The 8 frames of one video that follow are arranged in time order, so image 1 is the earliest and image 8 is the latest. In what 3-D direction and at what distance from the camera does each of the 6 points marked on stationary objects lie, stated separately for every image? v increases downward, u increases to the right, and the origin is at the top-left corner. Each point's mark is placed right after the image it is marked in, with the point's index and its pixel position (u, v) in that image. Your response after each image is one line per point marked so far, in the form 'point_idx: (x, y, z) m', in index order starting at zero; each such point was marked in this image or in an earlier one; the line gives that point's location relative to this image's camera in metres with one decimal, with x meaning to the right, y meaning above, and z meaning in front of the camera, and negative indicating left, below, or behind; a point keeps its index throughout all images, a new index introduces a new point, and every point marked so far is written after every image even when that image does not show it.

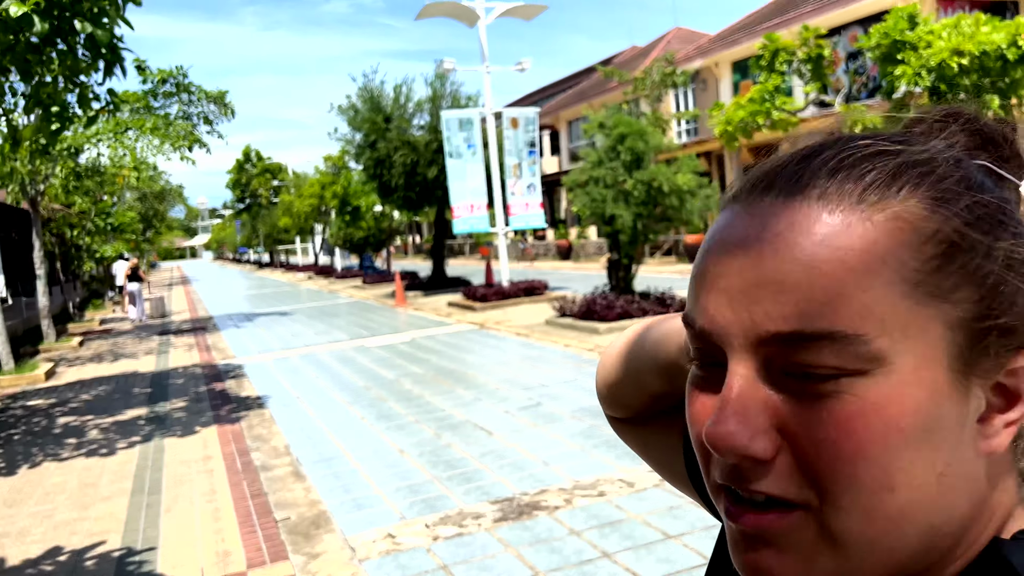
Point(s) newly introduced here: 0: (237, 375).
0: (-3.4, -1.1, +10.1) m
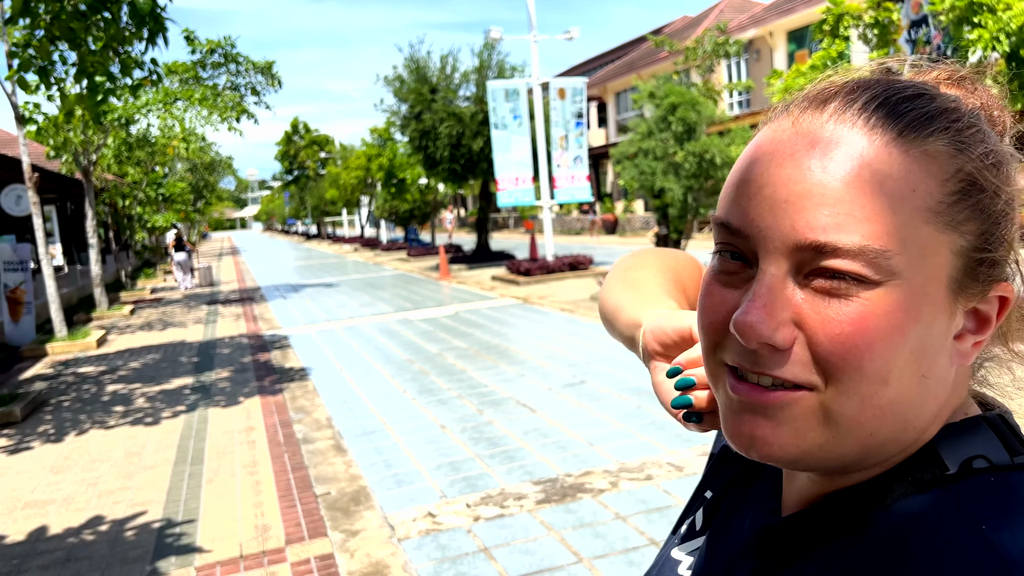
0: (-2.9, -0.7, +10.2) m
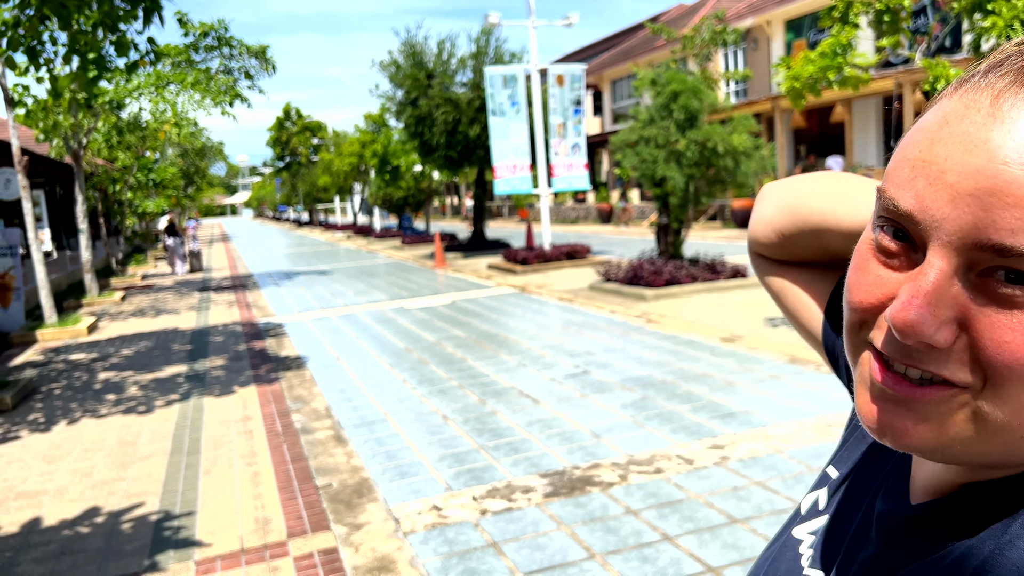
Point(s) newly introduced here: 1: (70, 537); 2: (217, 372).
0: (-2.9, -0.6, +10.0) m
1: (-2.2, -1.2, +4.0) m
2: (-2.9, -0.8, +7.9) m
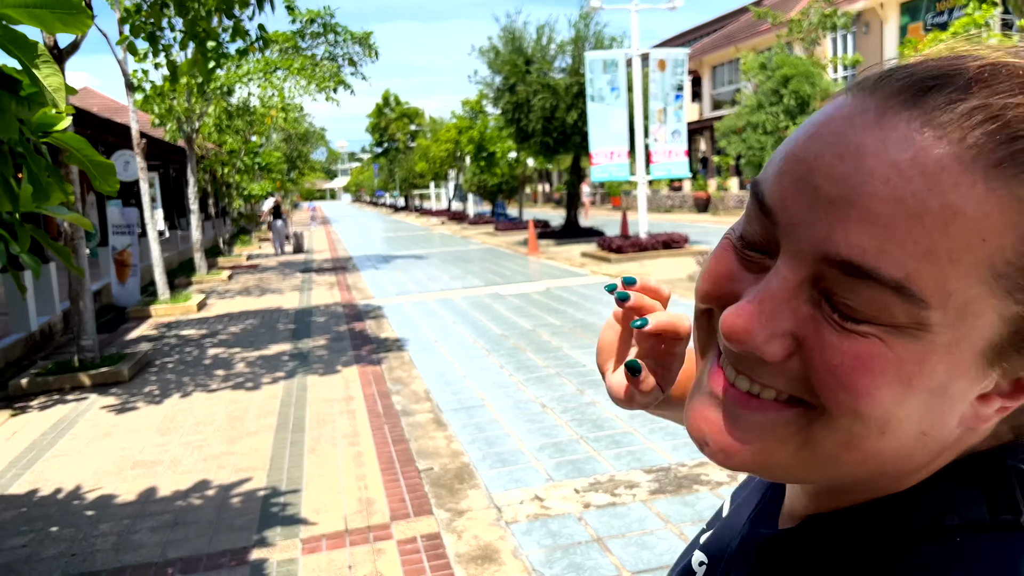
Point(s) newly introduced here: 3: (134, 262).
0: (-1.7, -0.3, +10.2) m
1: (-1.7, -1.1, +4.1) m
2: (-1.9, -0.6, +8.1) m
3: (-5.5, +0.4, +11.7) m
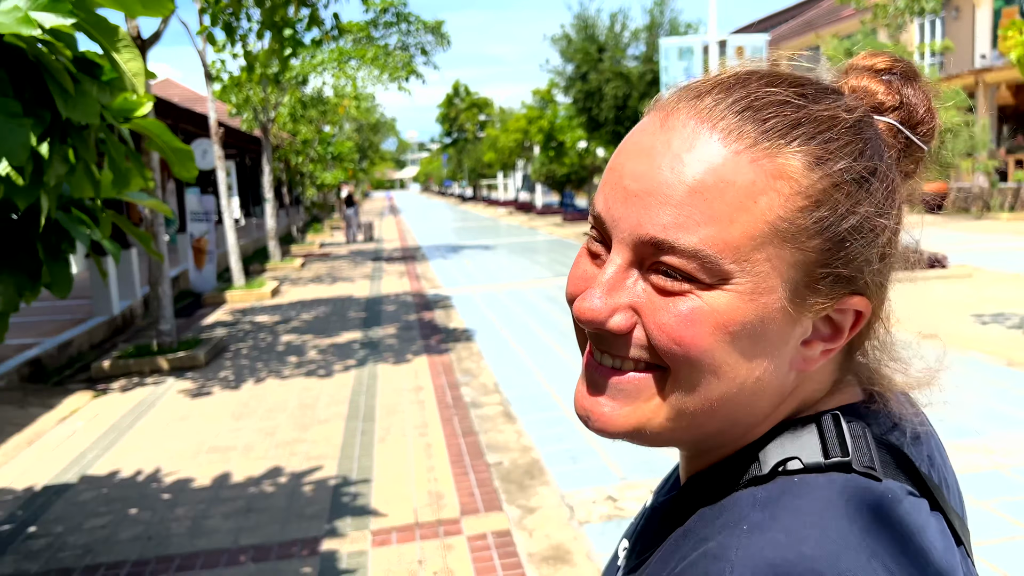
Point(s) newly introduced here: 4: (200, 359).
0: (-0.9, -0.2, +10.2) m
1: (-1.3, -1.1, +4.1) m
2: (-1.2, -0.5, +8.1) m
3: (-4.4, +0.6, +12.0) m
4: (-2.8, -0.6, +7.4) m
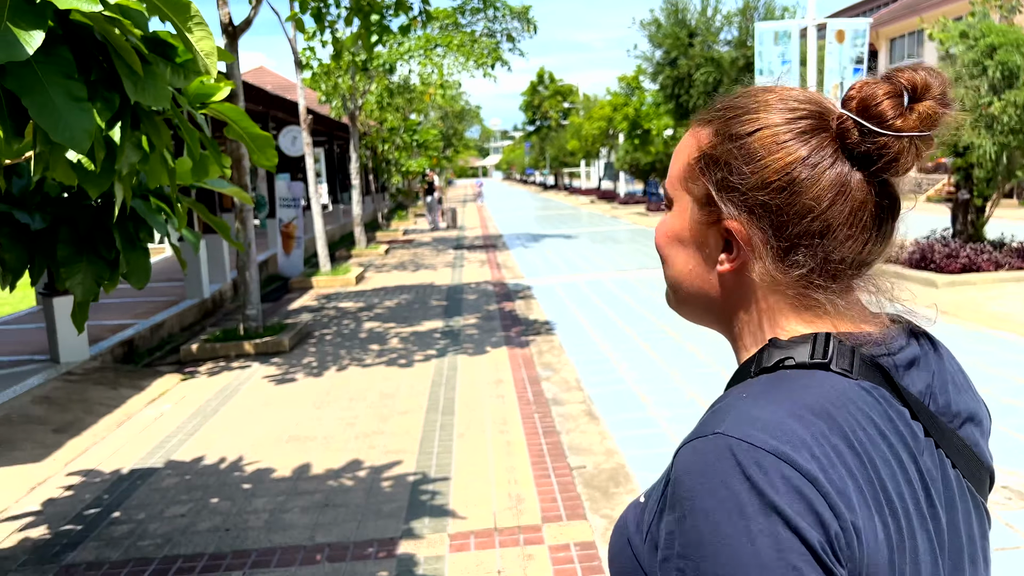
0: (+0.2, -0.1, +10.1) m
1: (-0.9, -1.0, +4.1) m
2: (-0.4, -0.4, +8.0) m
3: (-3.2, +0.8, +12.1) m
4: (-2.1, -0.5, +7.4) m
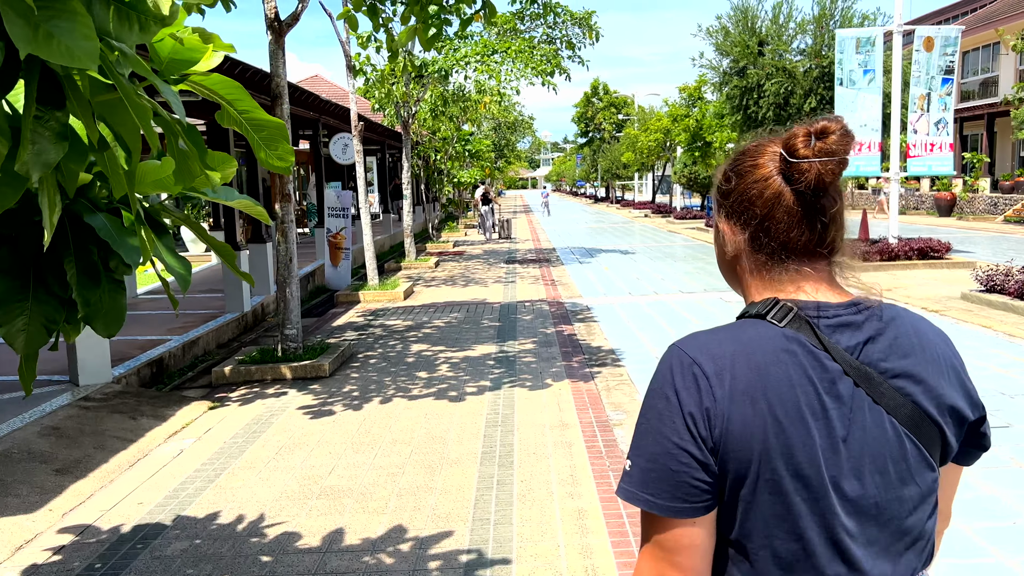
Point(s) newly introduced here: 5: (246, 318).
0: (+0.8, -0.3, +9.2) m
1: (-0.6, -1.1, +3.3) m
2: (+0.1, -0.6, +7.3) m
3: (-2.4, +0.6, +11.5) m
4: (-1.6, -0.7, +6.7) m
5: (-3.1, -0.3, +9.3) m
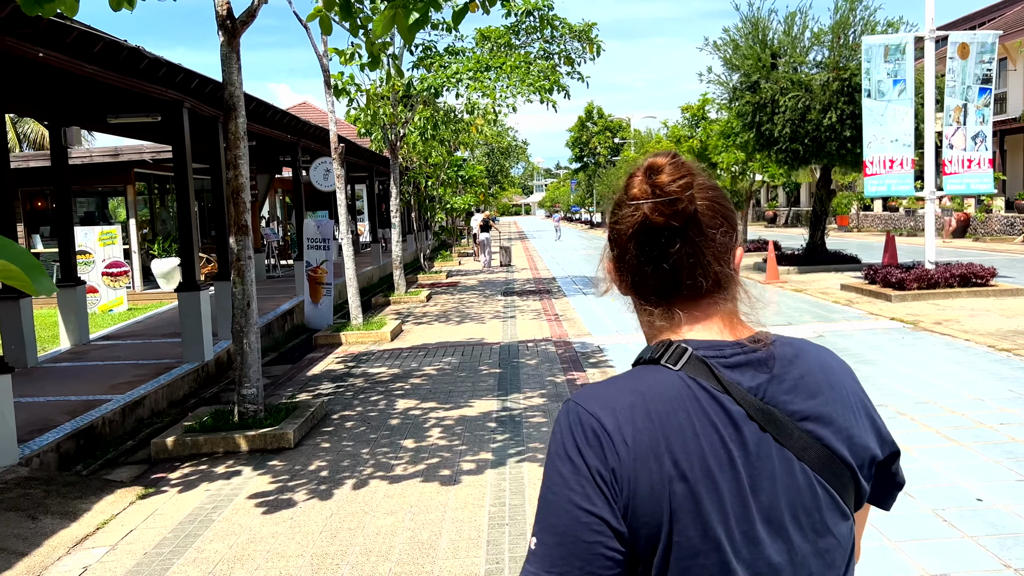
0: (+0.9, -0.7, +8.0) m
1: (-0.5, -1.4, +2.1) m
2: (+0.2, -1.0, +6.0) m
3: (-2.4, +0.1, +10.3) m
4: (-1.5, -1.0, +5.5) m
5: (-3.0, -0.8, +8.0) m
